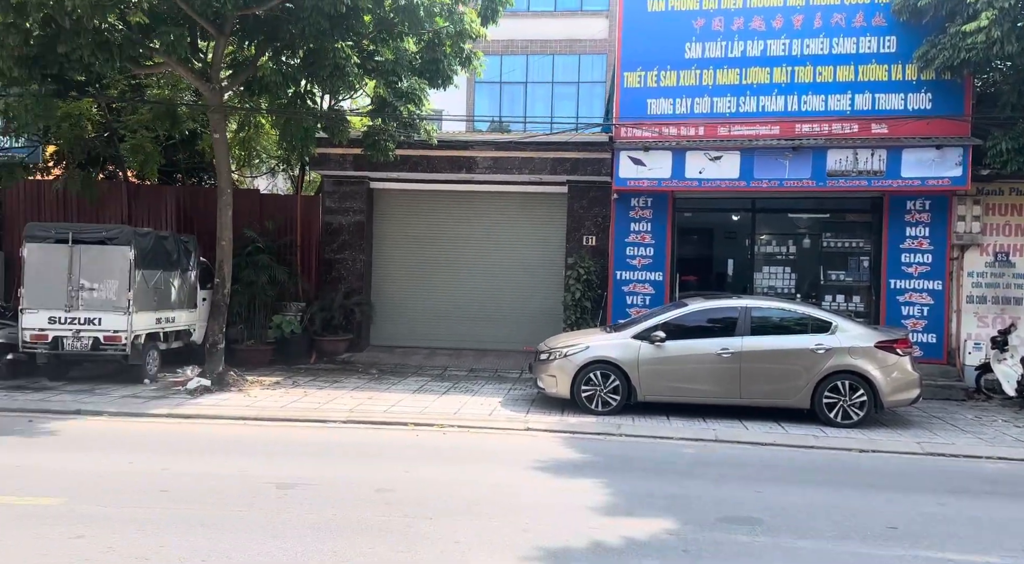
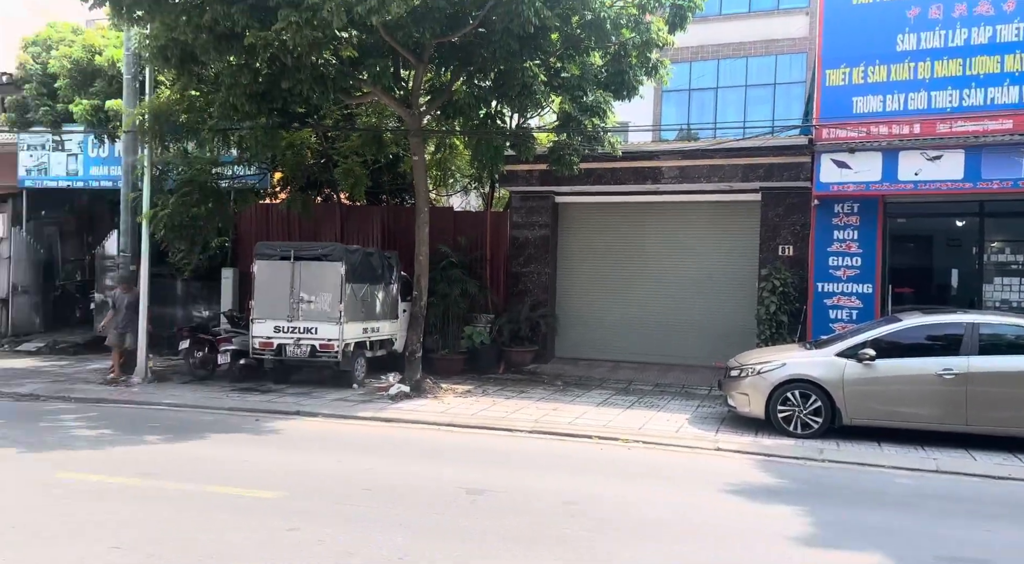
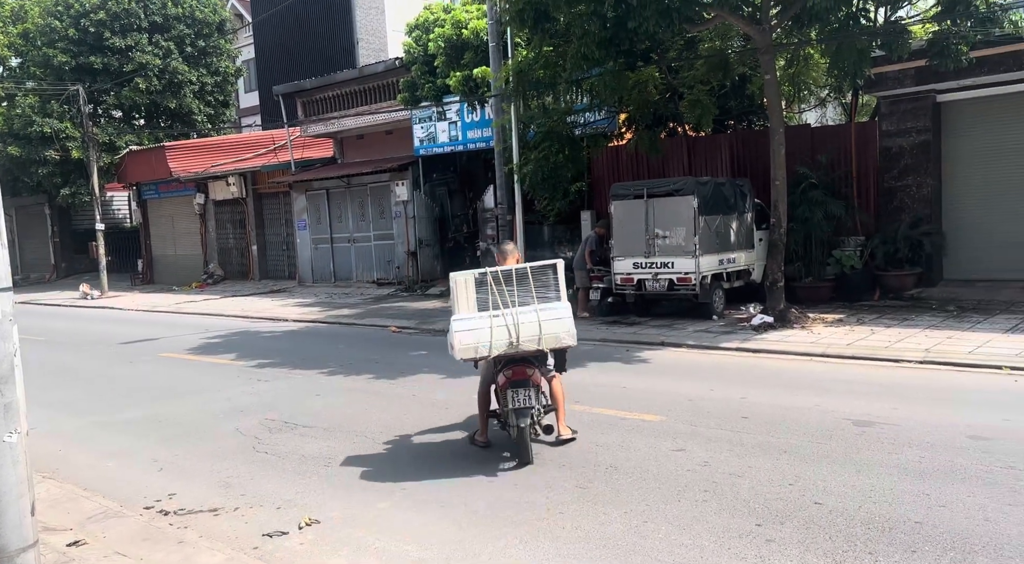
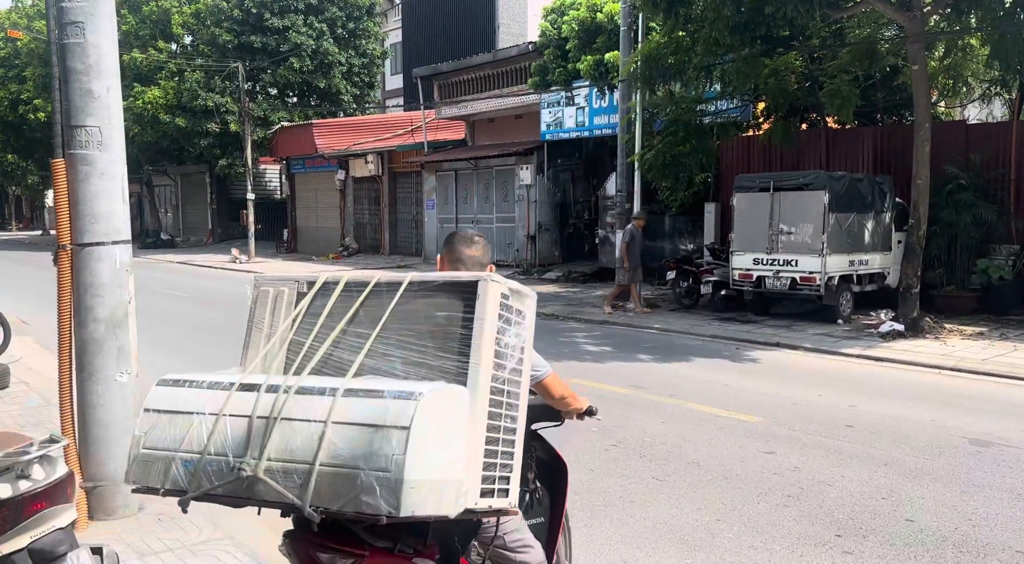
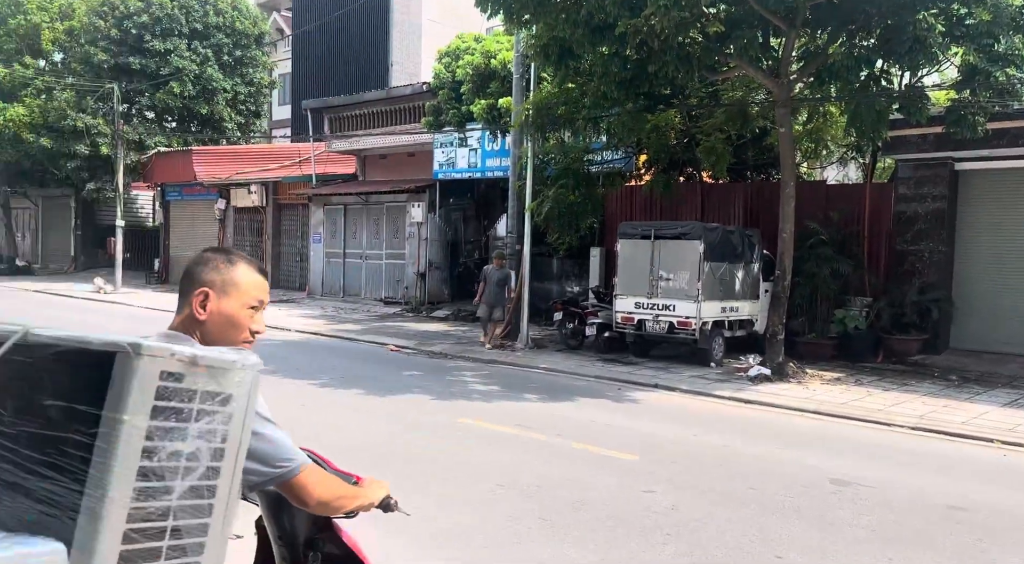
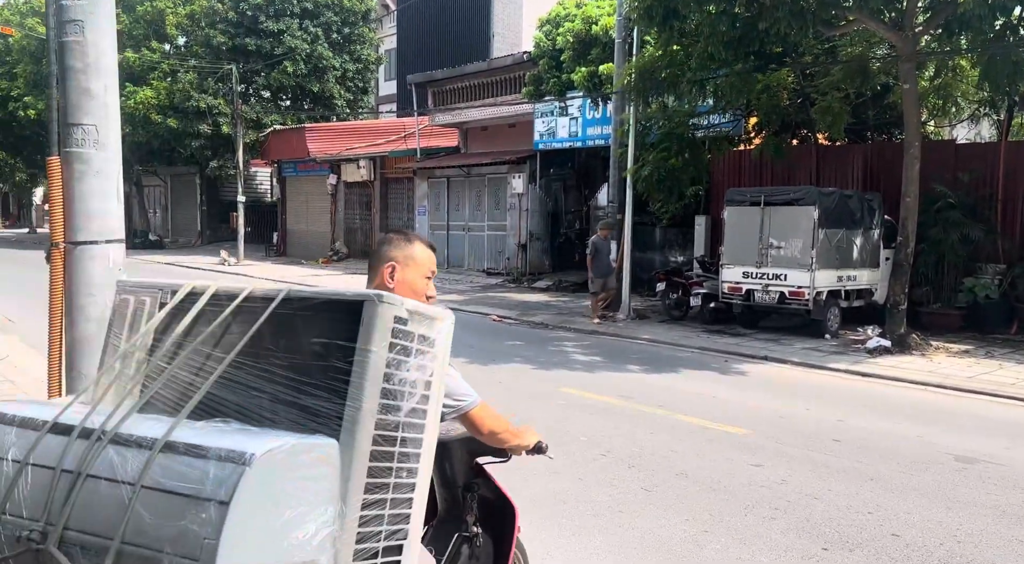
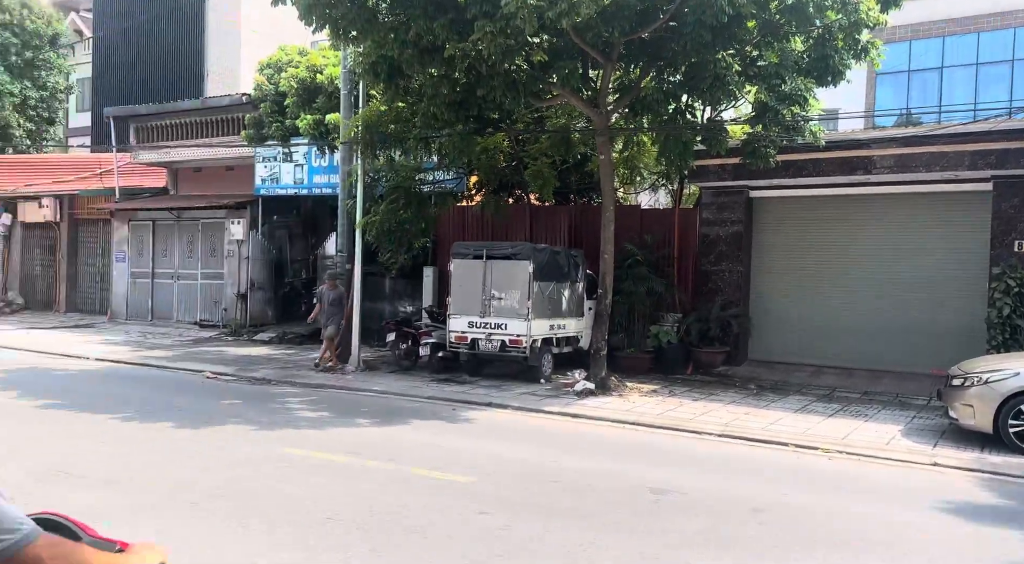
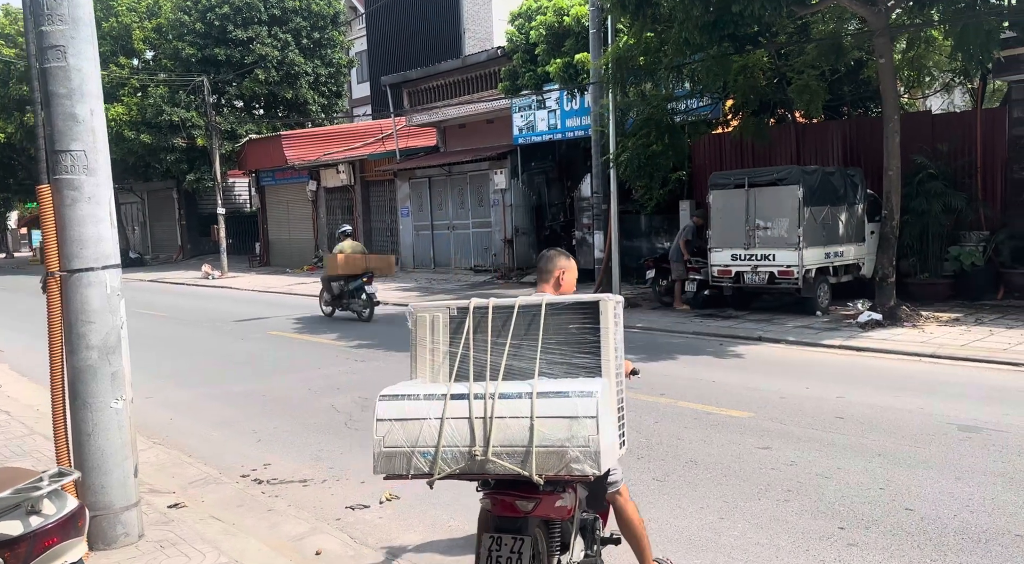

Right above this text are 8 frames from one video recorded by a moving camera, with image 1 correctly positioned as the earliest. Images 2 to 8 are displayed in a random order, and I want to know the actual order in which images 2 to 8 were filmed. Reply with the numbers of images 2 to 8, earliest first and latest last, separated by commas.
2, 7, 5, 6, 4, 8, 3
